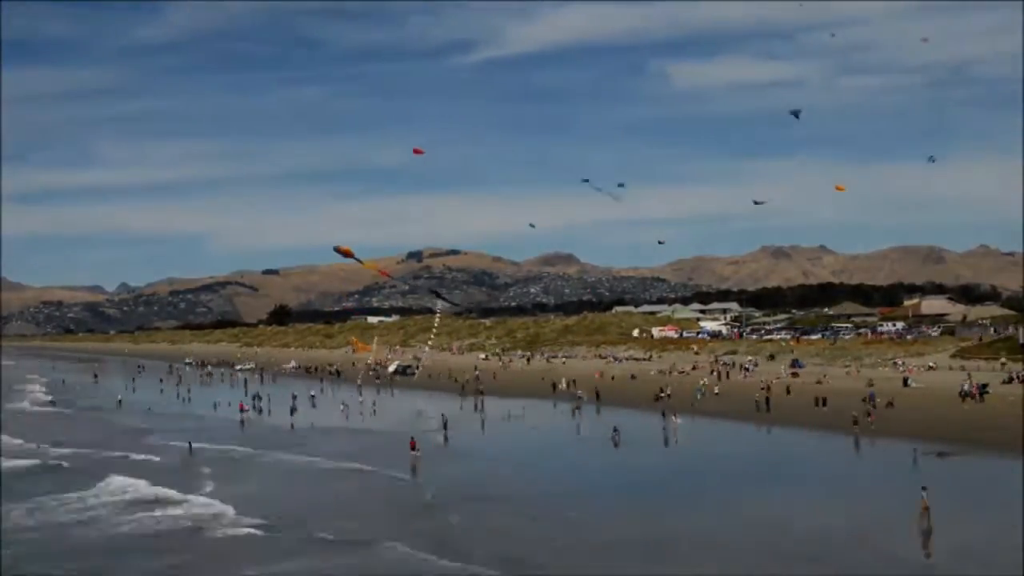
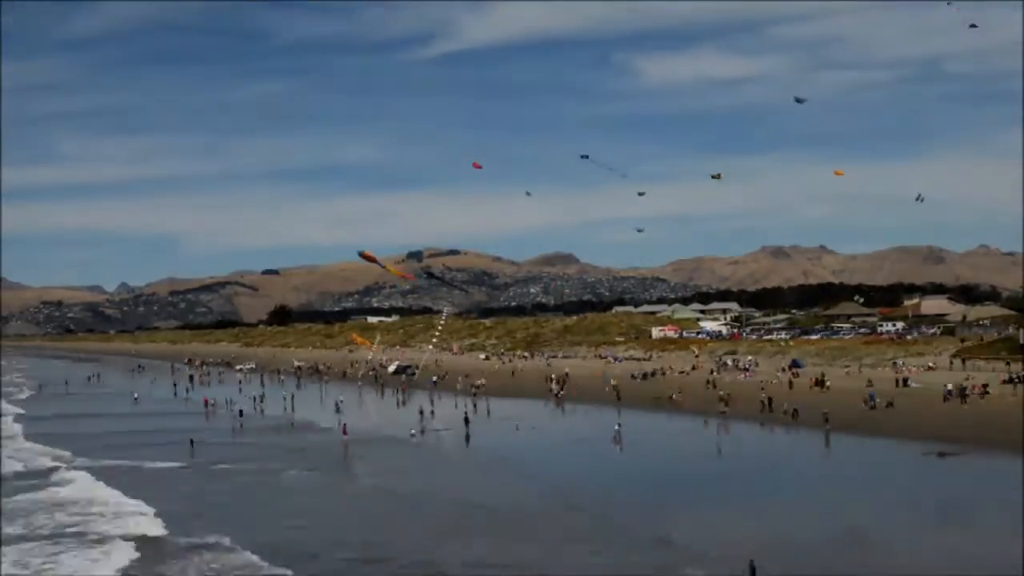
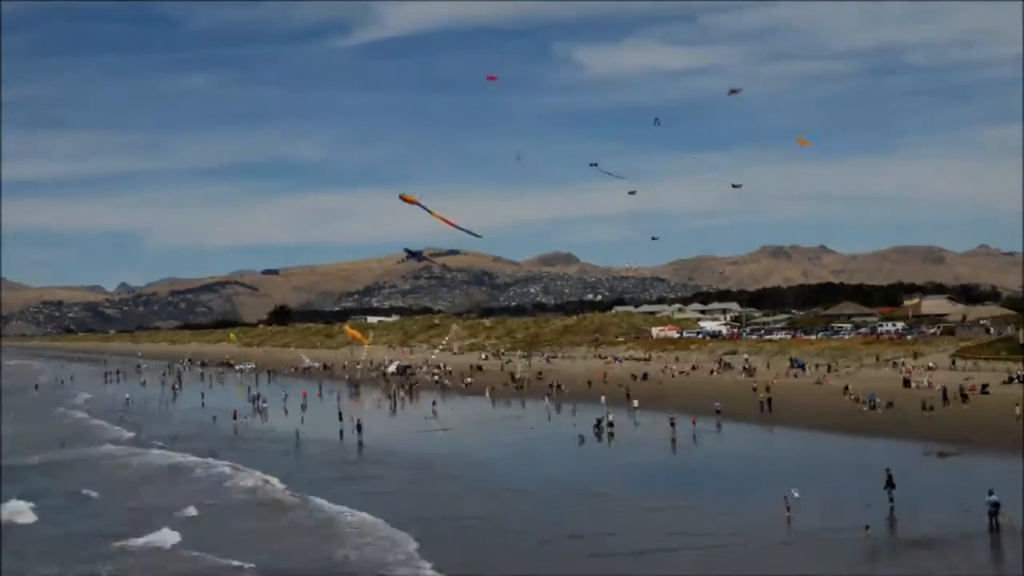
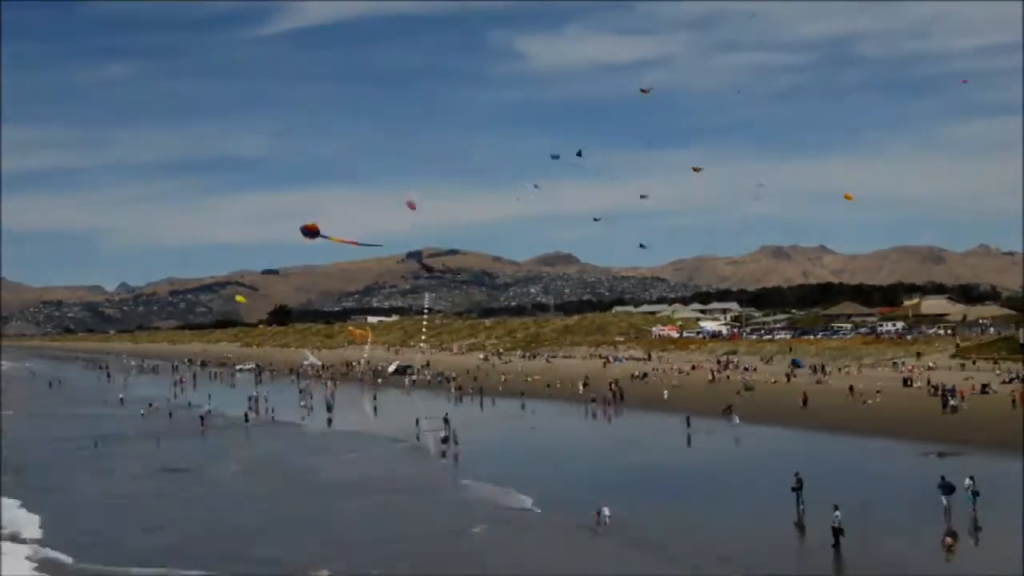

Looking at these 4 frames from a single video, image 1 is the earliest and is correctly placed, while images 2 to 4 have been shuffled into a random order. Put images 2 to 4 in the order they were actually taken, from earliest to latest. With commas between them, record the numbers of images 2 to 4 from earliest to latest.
2, 3, 4
